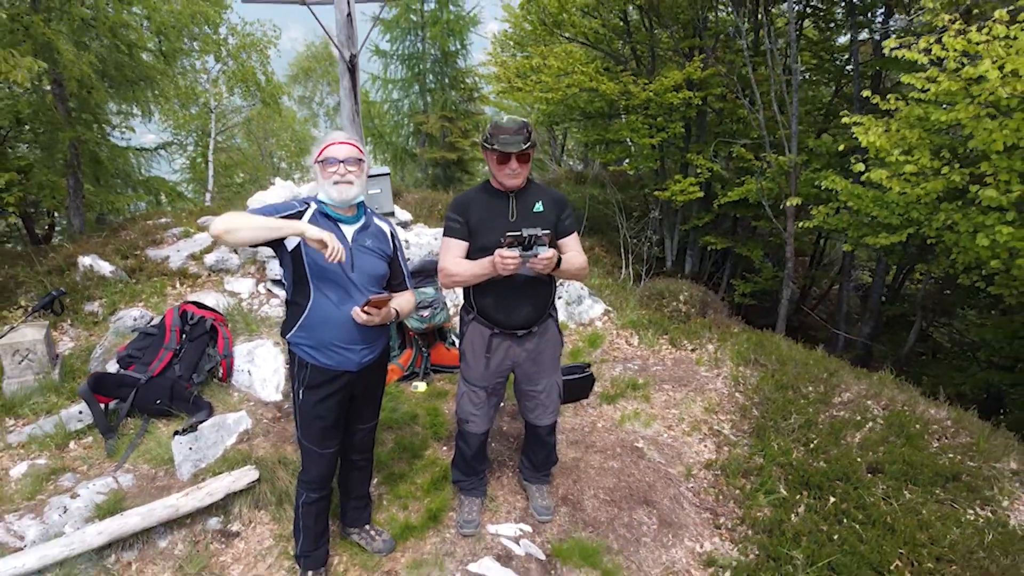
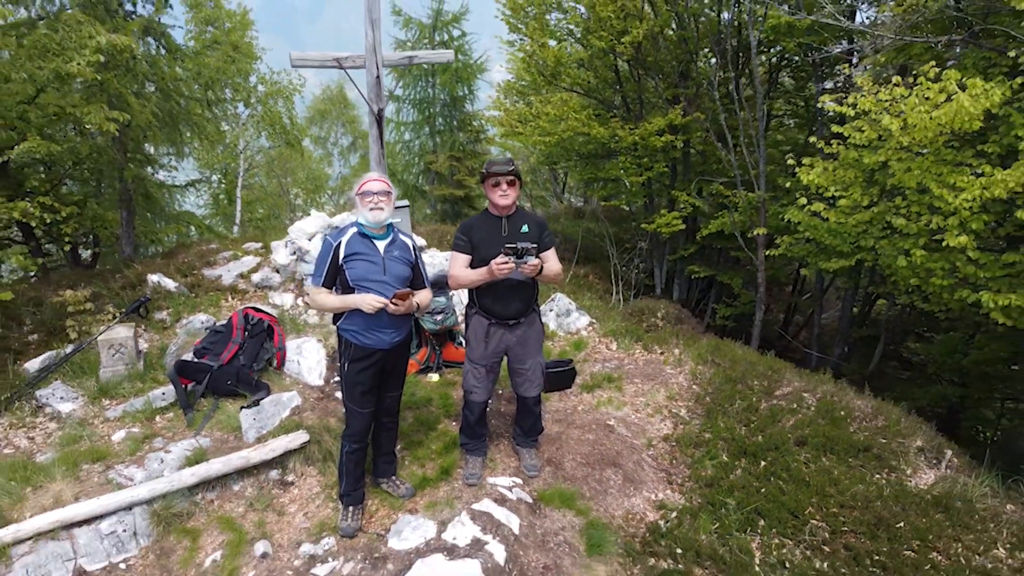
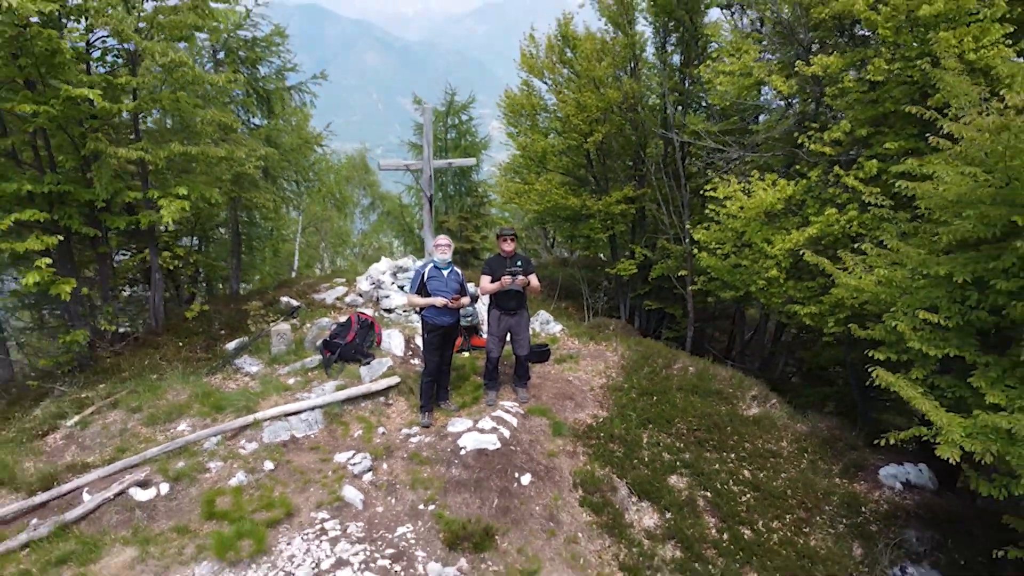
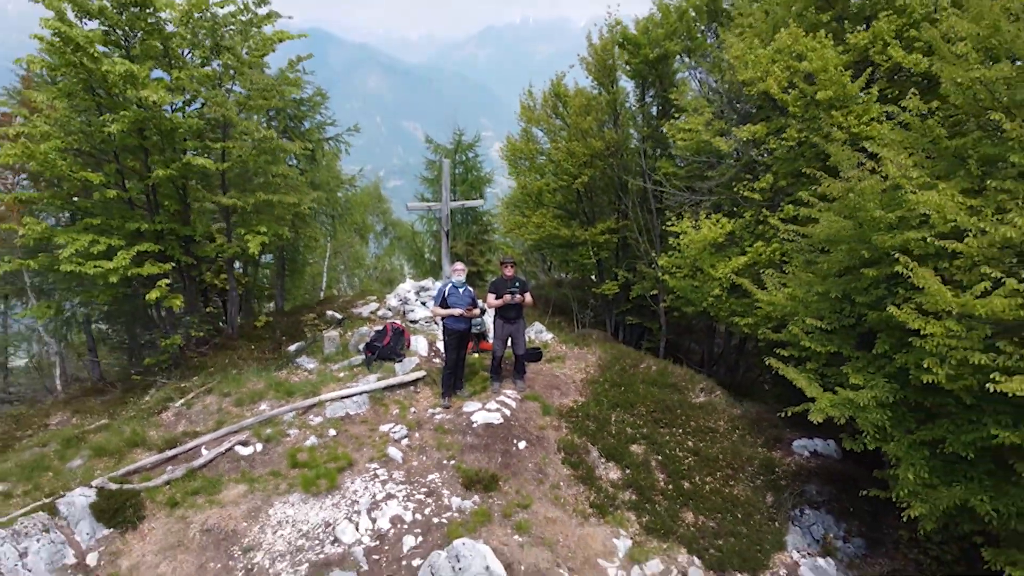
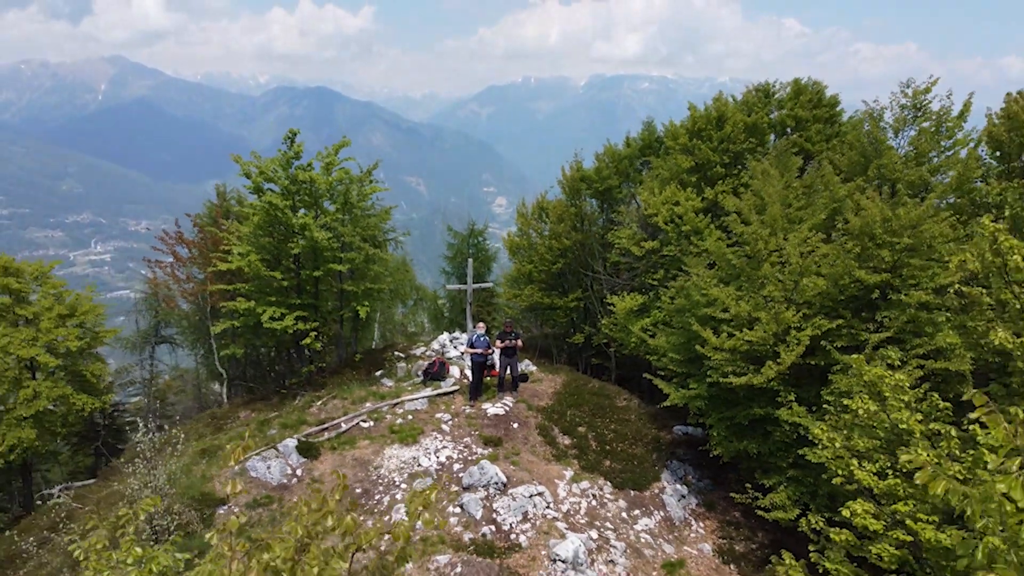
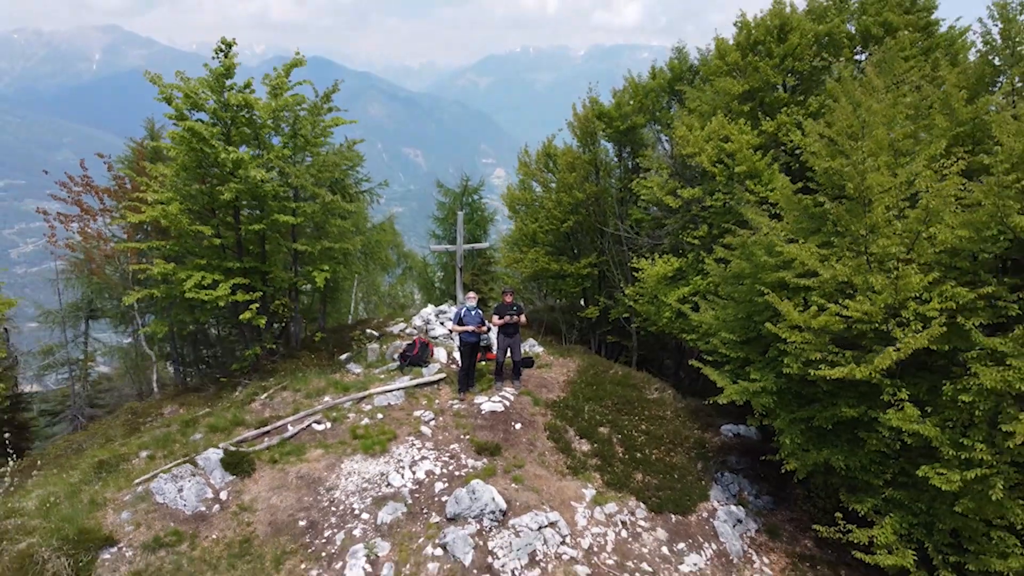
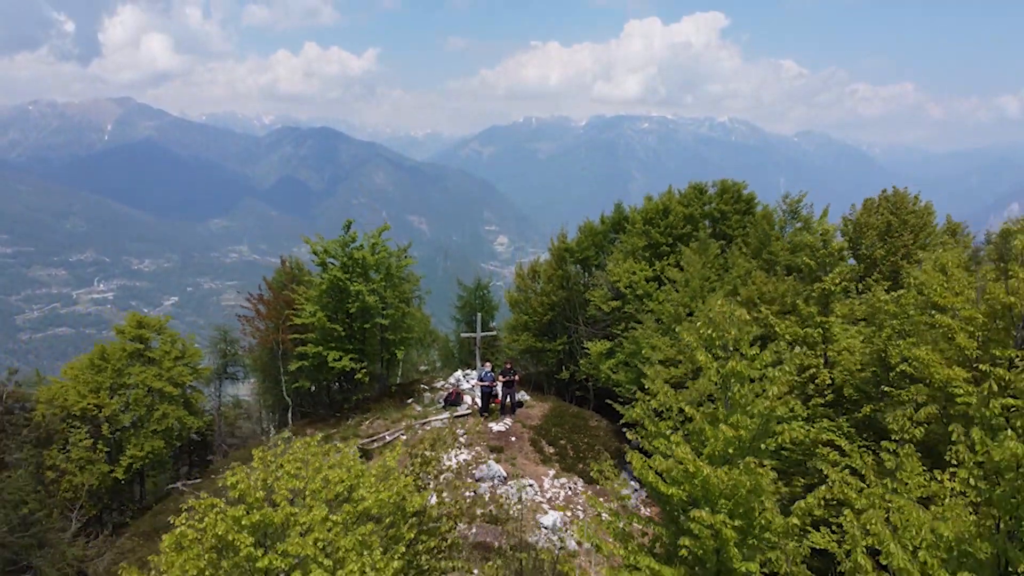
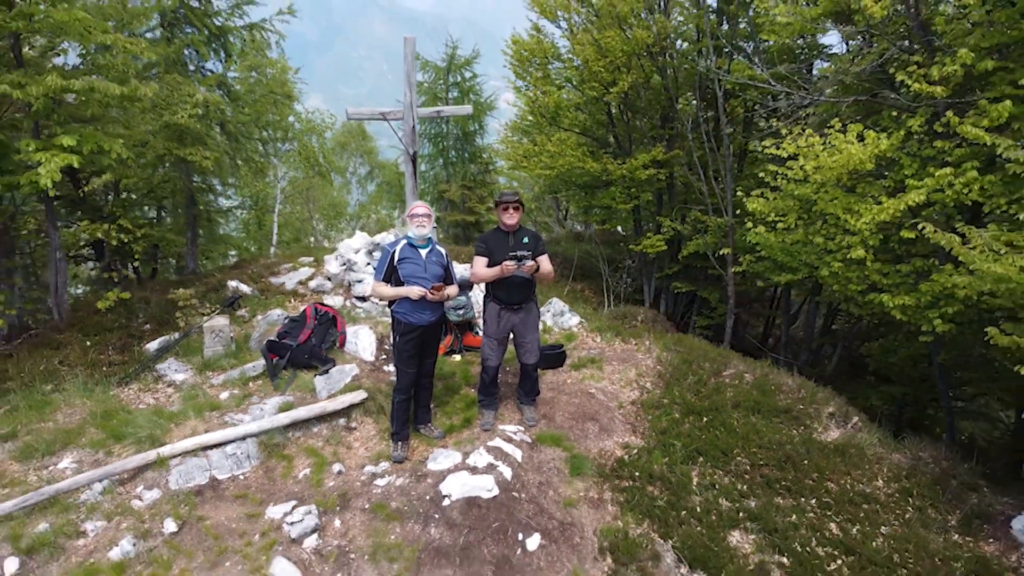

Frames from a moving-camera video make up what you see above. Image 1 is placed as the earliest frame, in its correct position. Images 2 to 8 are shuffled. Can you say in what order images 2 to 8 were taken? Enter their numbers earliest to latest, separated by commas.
2, 8, 3, 4, 6, 5, 7
